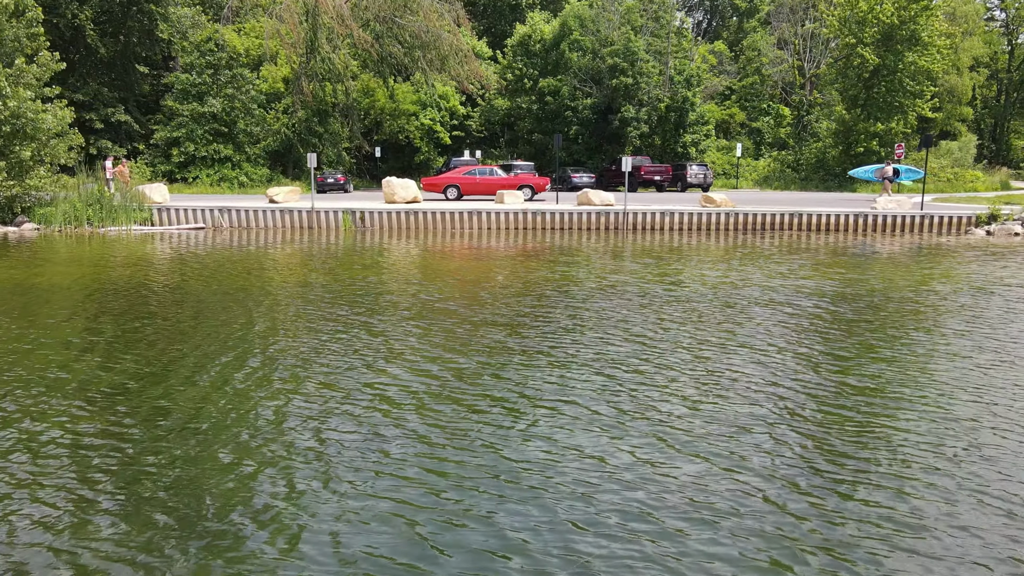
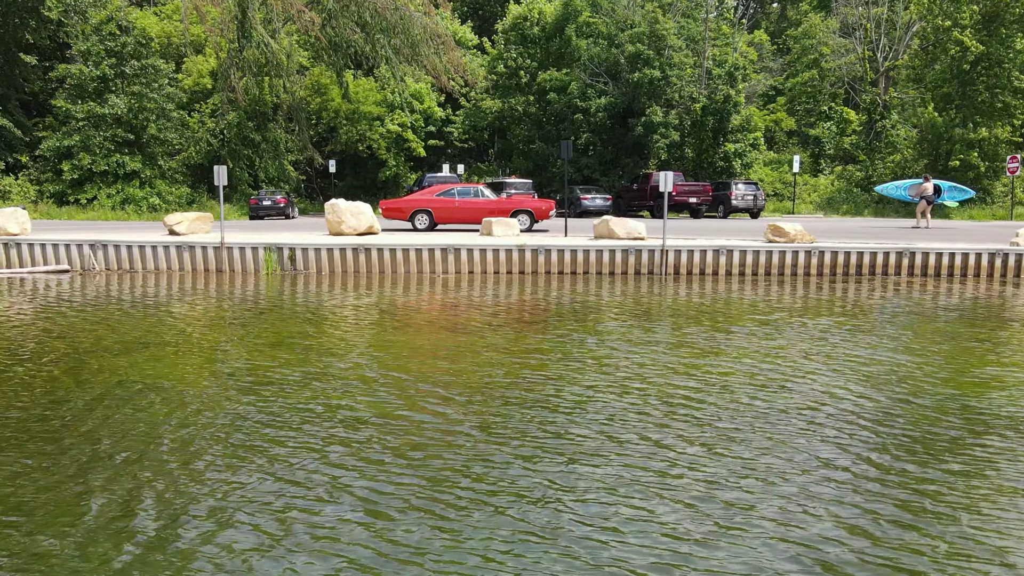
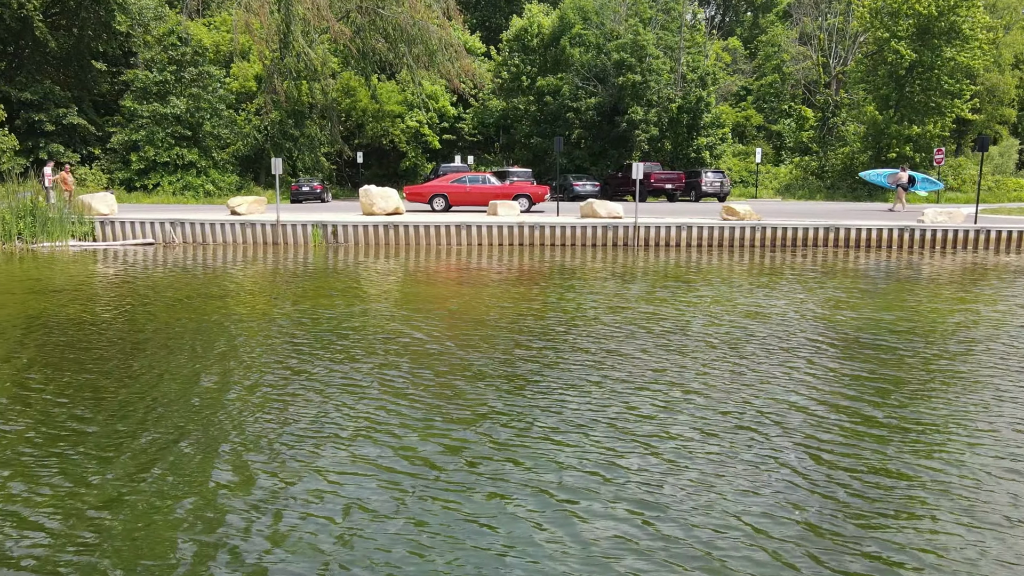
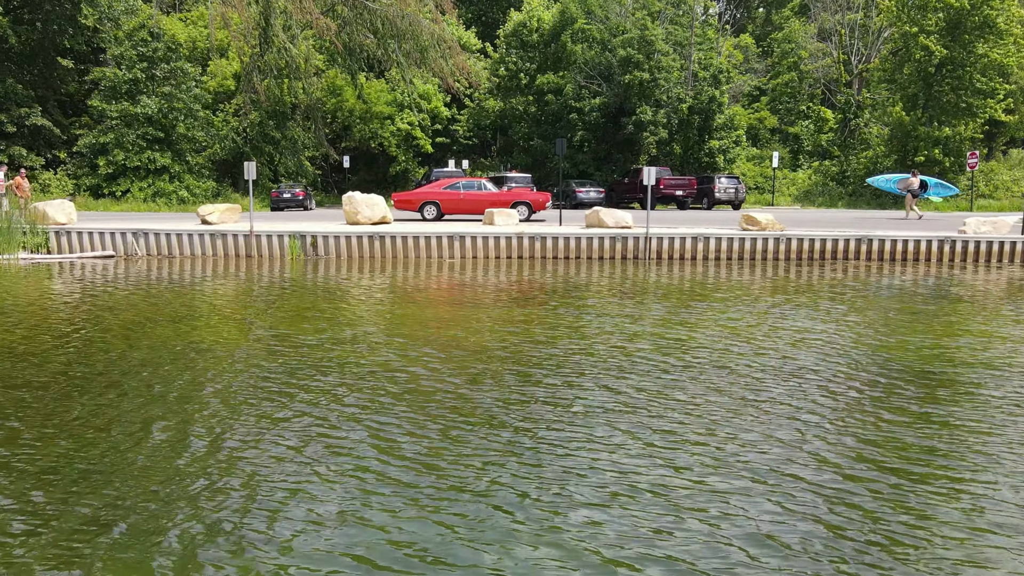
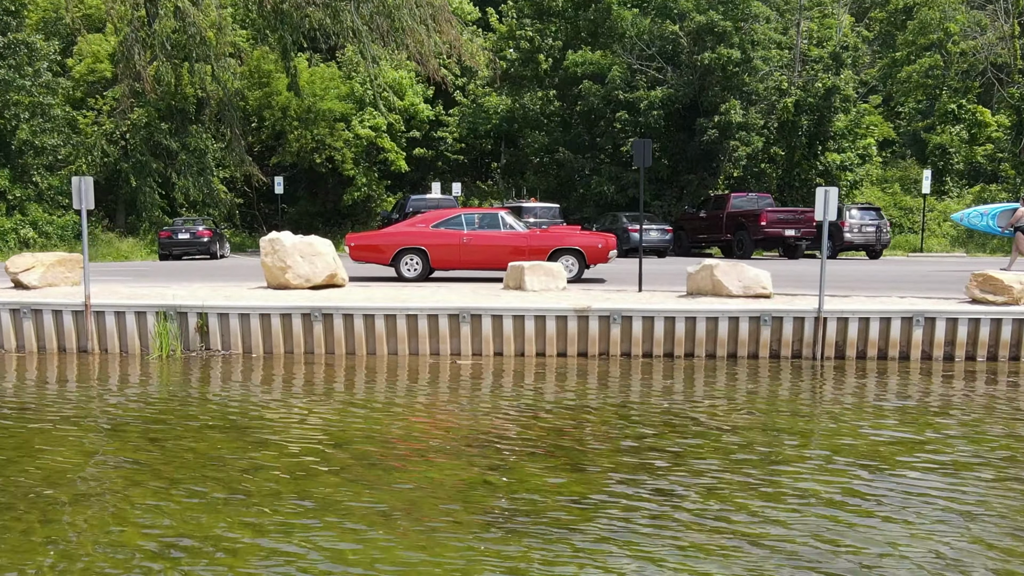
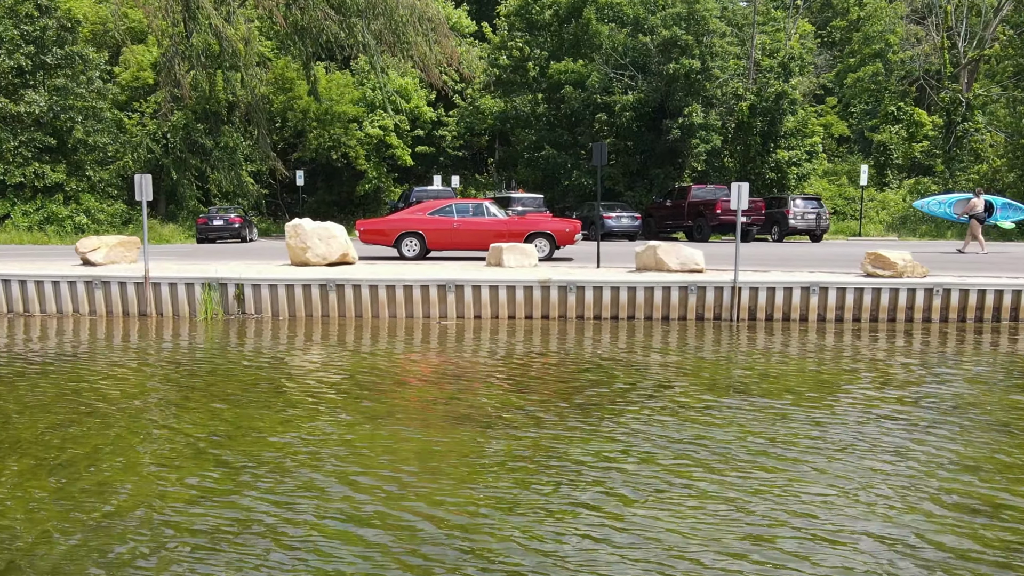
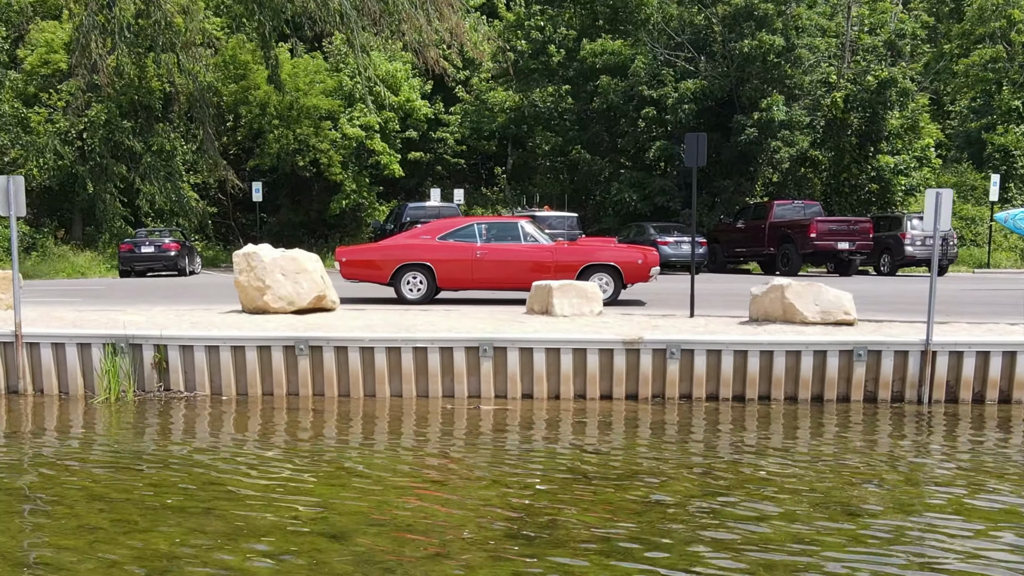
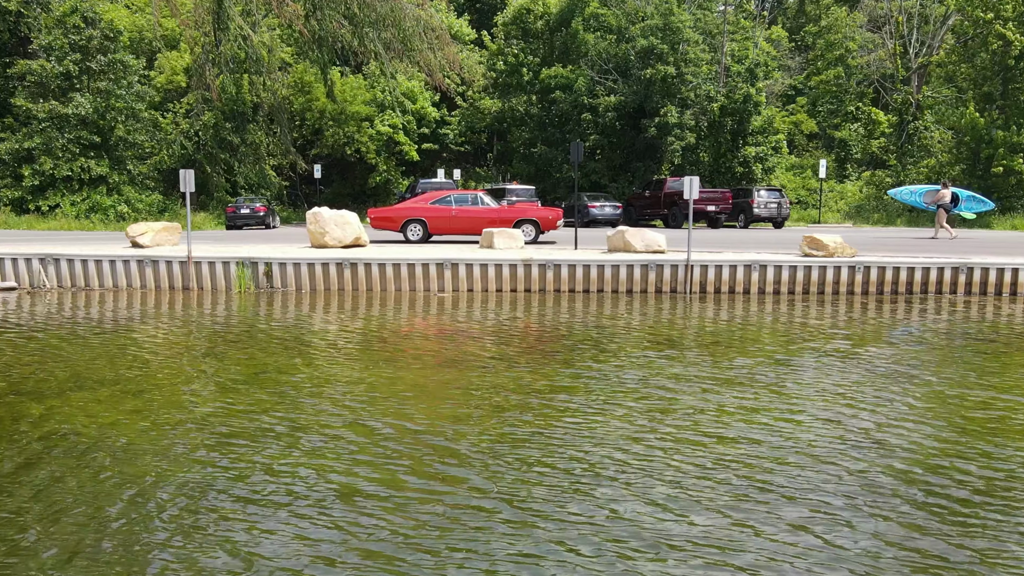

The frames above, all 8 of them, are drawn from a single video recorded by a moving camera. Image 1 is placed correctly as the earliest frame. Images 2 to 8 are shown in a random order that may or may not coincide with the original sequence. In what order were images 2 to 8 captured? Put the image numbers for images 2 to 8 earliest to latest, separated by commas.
3, 4, 2, 8, 6, 5, 7
